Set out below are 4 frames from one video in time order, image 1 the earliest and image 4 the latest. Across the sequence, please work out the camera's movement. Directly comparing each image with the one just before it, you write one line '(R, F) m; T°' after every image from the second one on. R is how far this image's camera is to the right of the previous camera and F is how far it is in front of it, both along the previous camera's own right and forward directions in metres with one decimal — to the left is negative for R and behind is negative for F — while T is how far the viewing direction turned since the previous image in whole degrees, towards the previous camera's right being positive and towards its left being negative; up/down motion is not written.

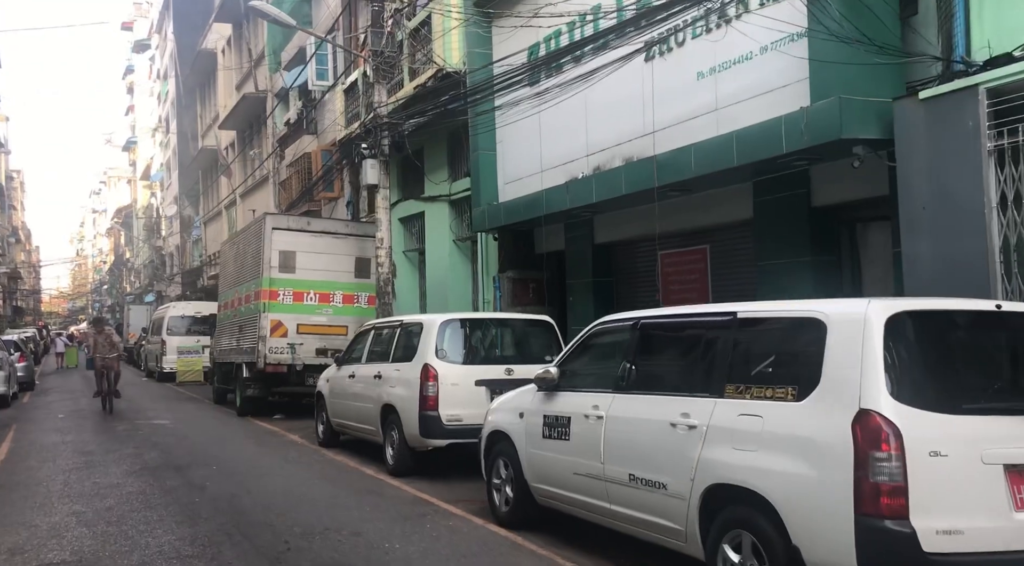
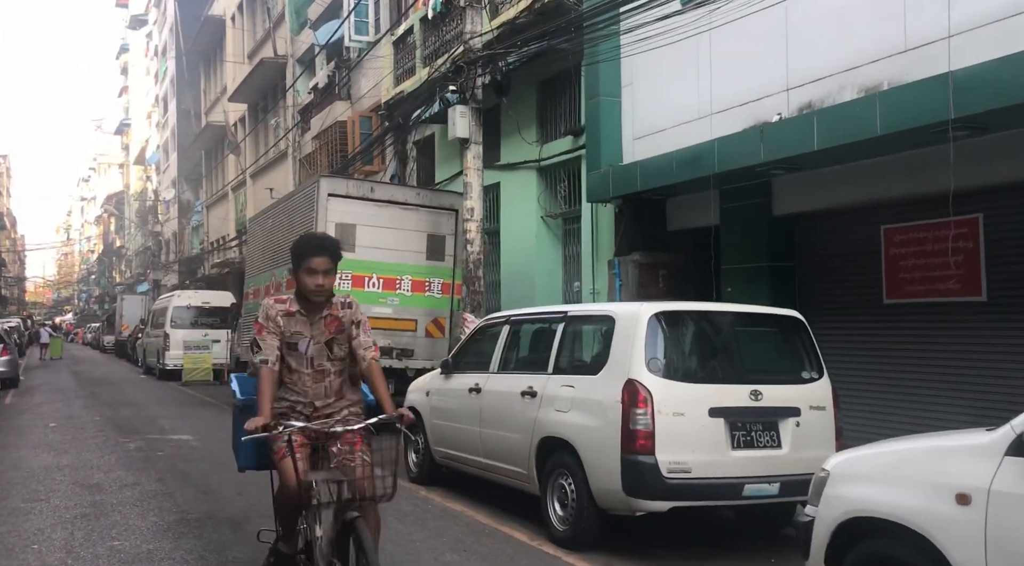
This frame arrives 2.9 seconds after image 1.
(-1.8, +3.2) m; +1°
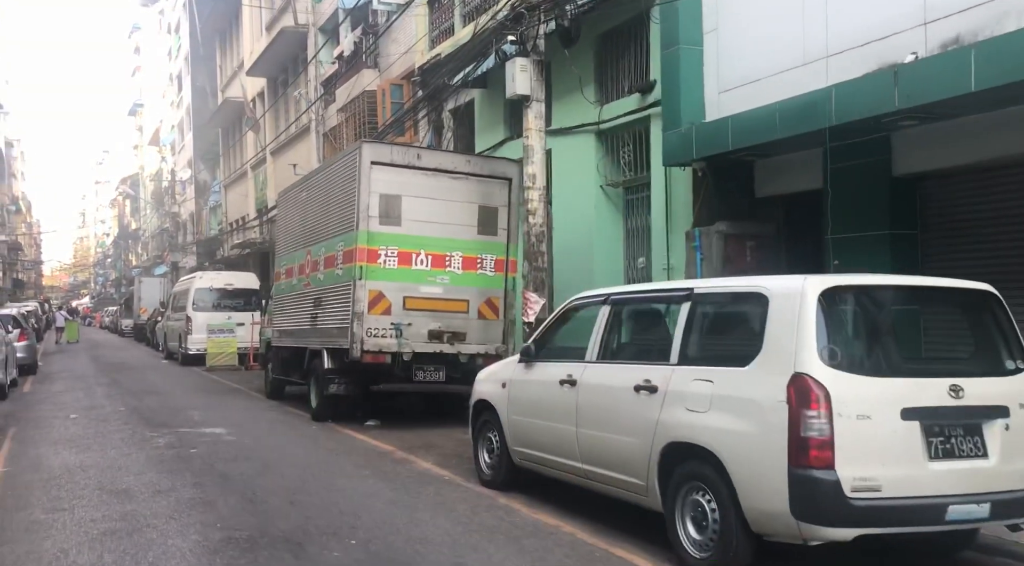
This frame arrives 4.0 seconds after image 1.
(-0.7, +1.2) m; -1°
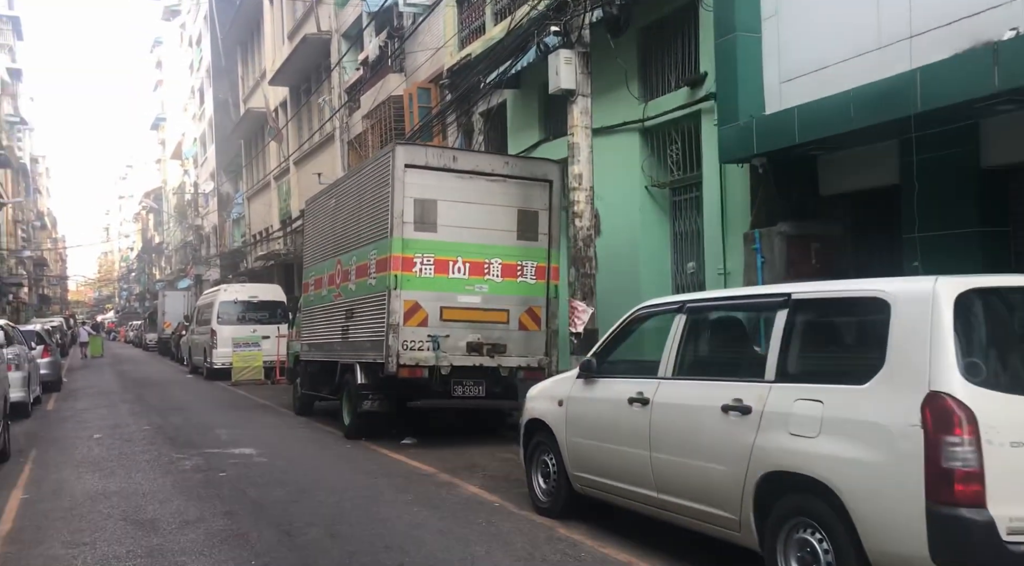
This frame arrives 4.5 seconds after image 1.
(-0.3, +0.7) m; -1°
